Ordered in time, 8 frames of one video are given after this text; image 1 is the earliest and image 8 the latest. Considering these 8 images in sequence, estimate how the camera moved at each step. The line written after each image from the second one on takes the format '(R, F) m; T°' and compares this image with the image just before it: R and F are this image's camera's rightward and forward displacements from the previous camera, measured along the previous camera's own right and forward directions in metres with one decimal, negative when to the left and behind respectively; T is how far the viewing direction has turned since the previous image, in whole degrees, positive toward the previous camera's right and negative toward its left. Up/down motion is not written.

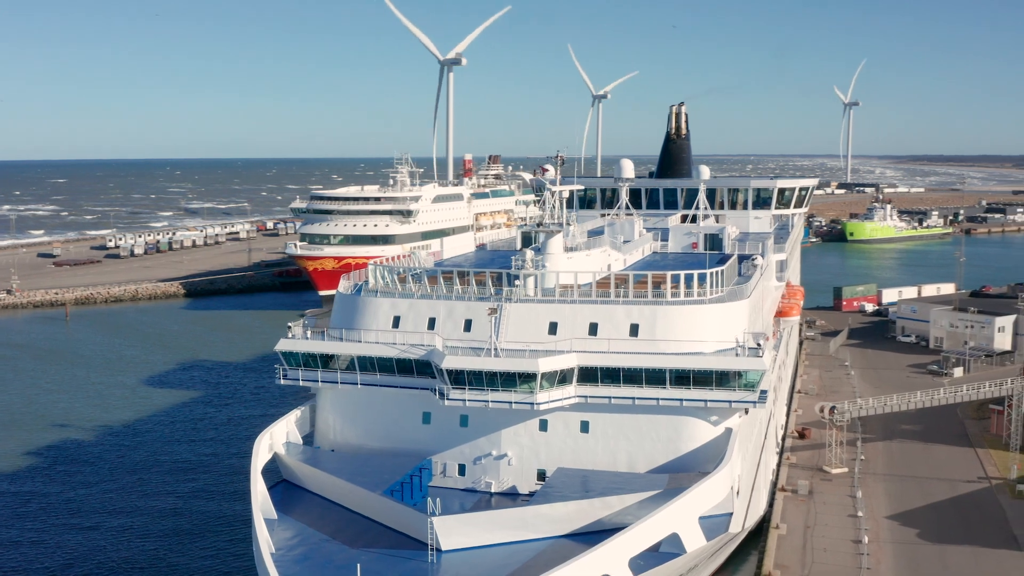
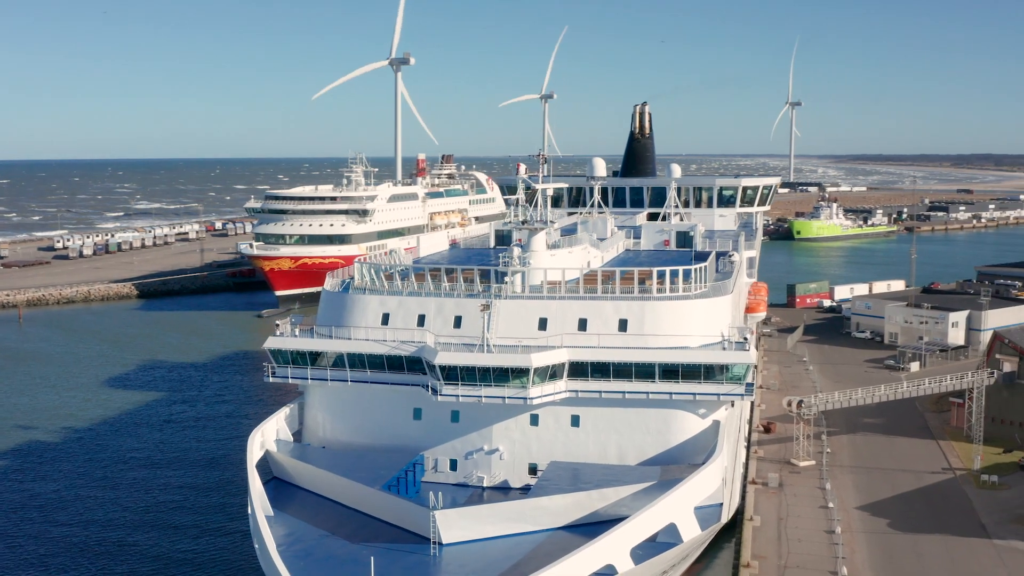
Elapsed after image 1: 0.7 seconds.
(-0.5, -0.1) m; +3°
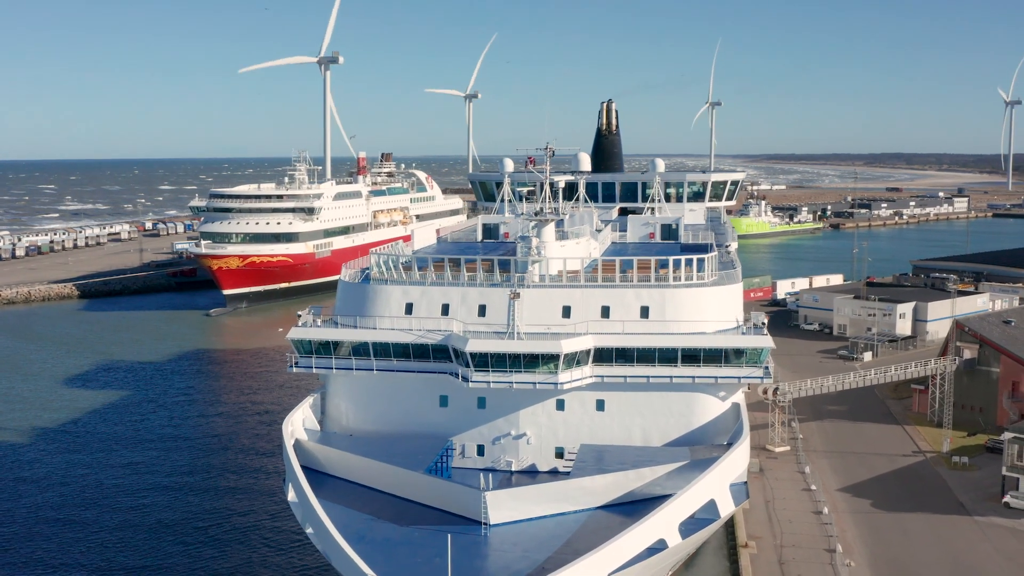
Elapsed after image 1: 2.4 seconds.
(-1.2, -0.3) m; +4°
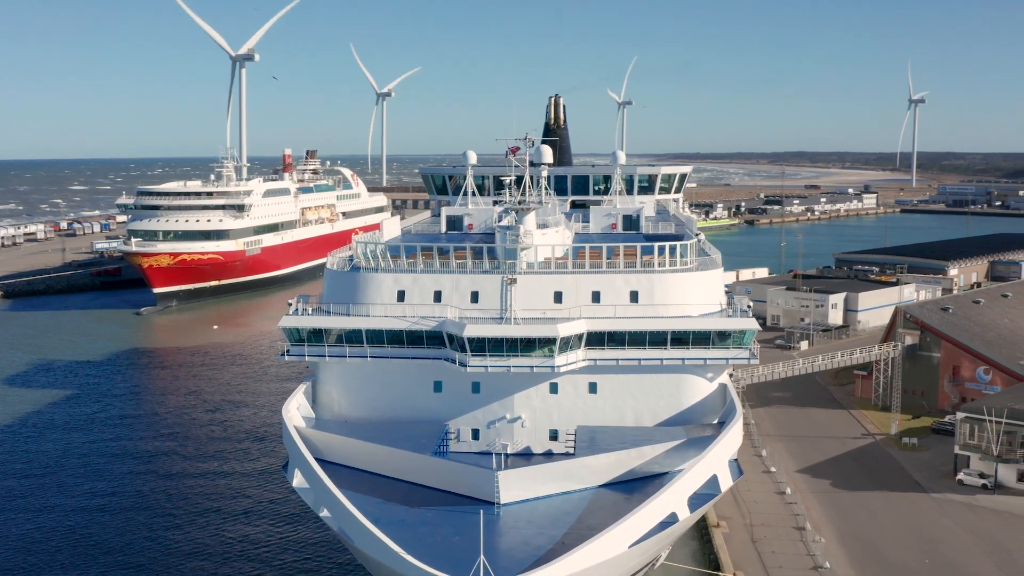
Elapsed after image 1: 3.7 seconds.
(-1.0, -0.2) m; +4°
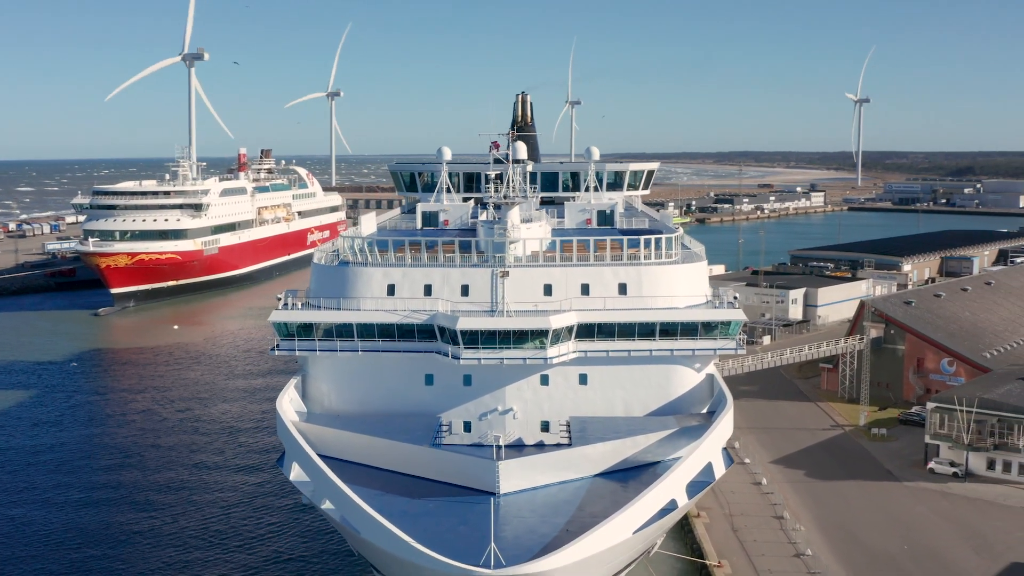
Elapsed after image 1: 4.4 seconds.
(-0.5, -0.1) m; +2°
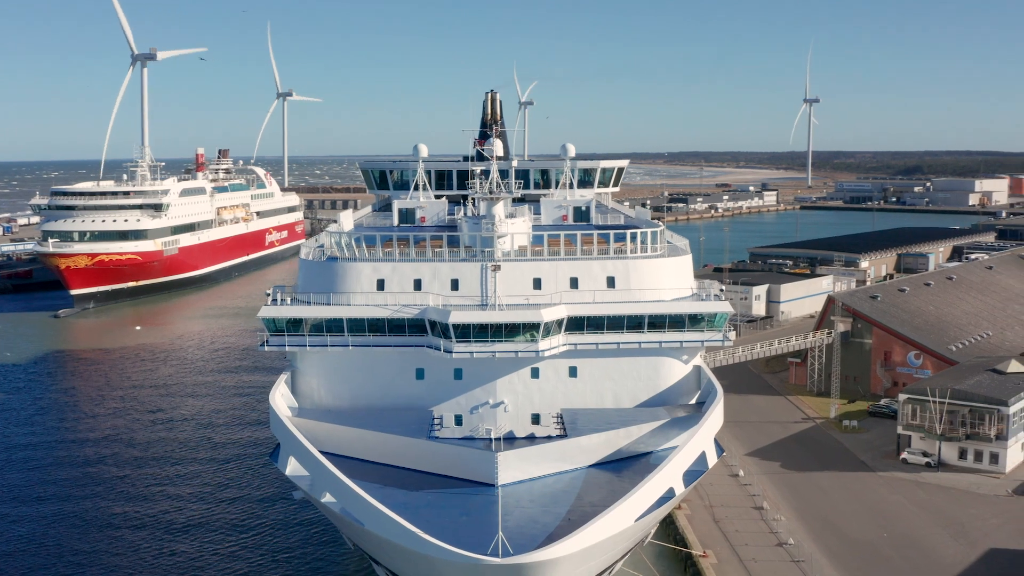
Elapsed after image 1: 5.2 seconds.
(-0.5, -0.1) m; +2°
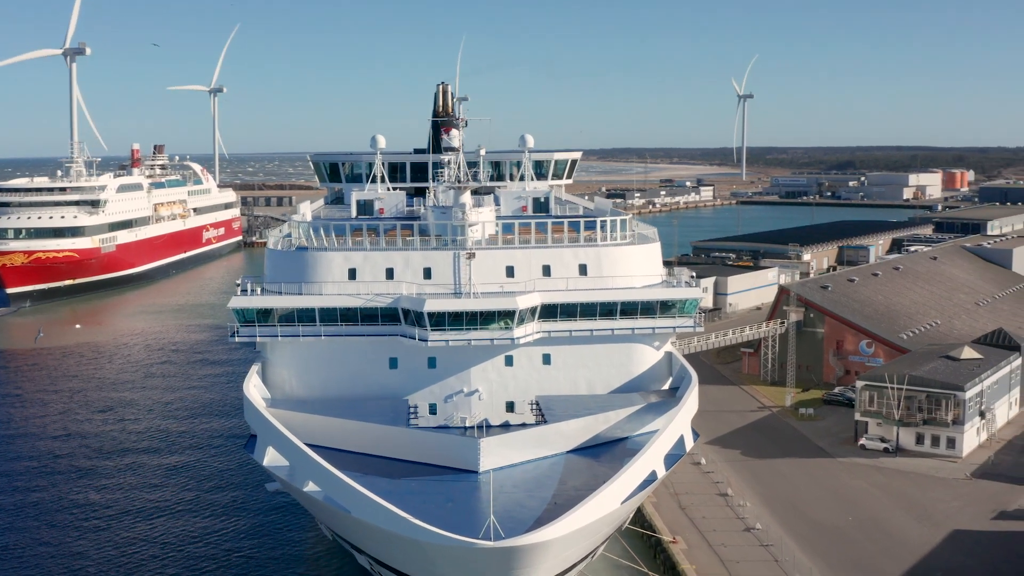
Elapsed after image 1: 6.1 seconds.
(-0.5, 0.0) m; +3°
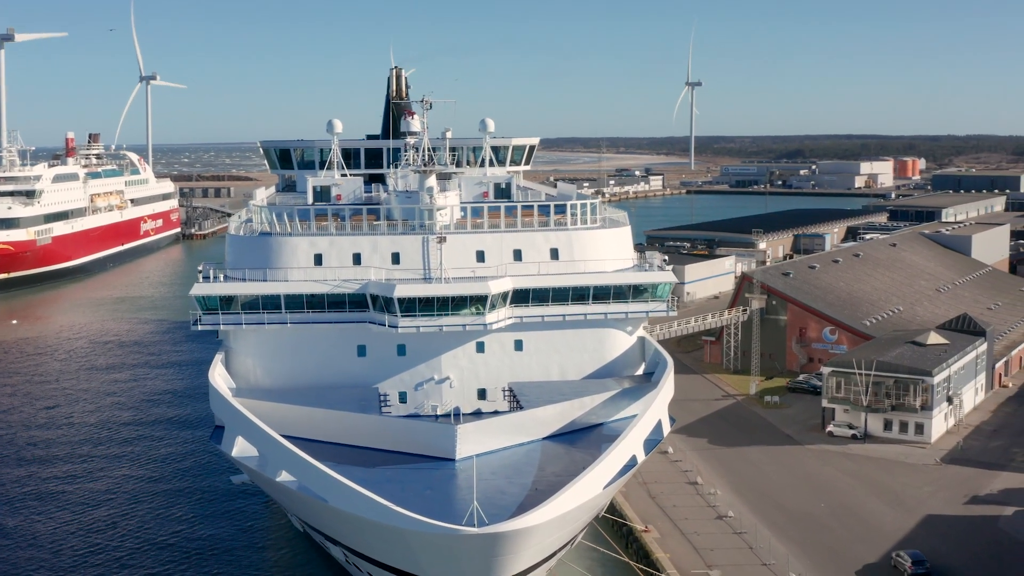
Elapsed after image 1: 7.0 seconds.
(-0.3, +0.3) m; +2°
